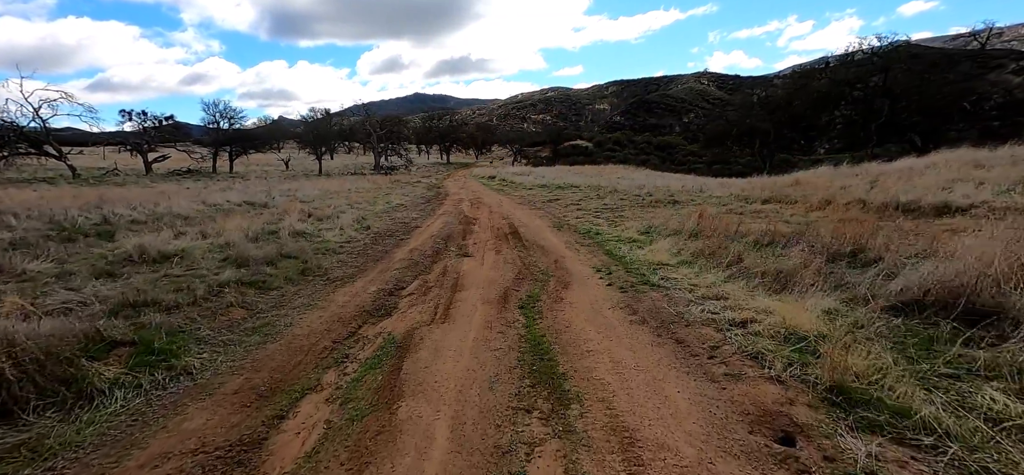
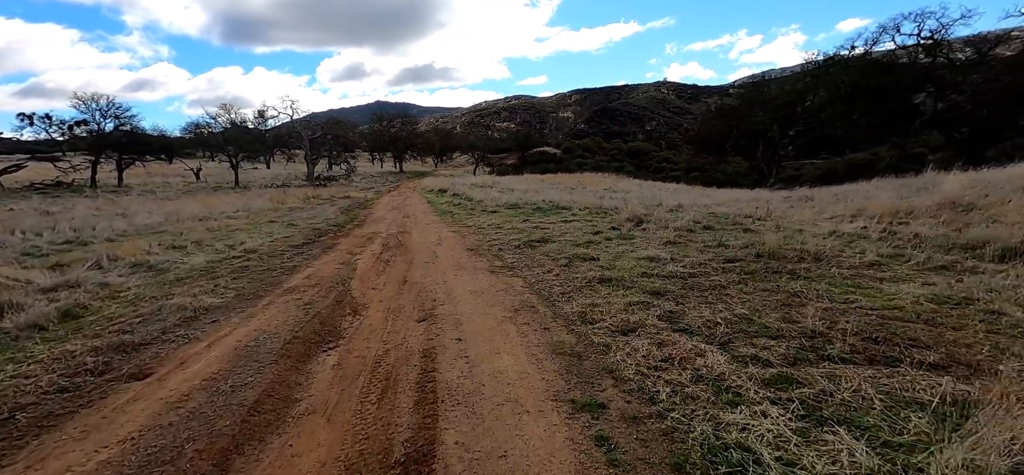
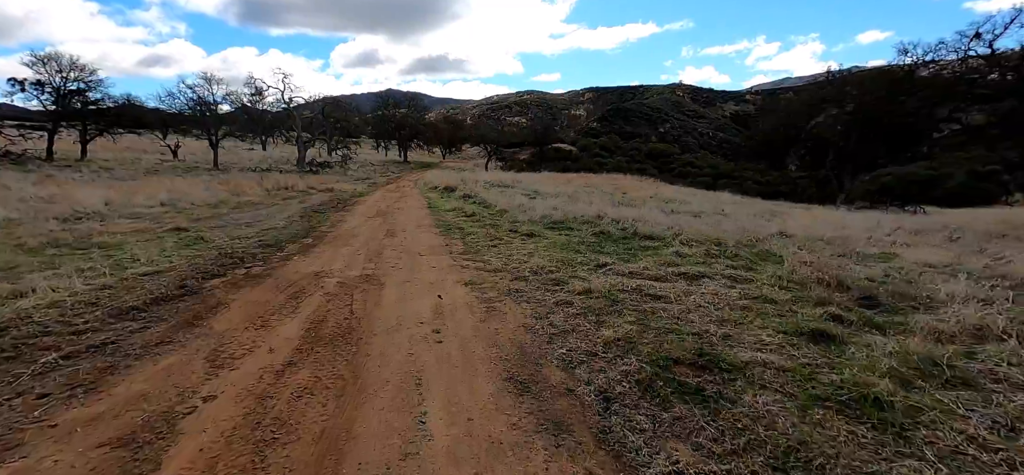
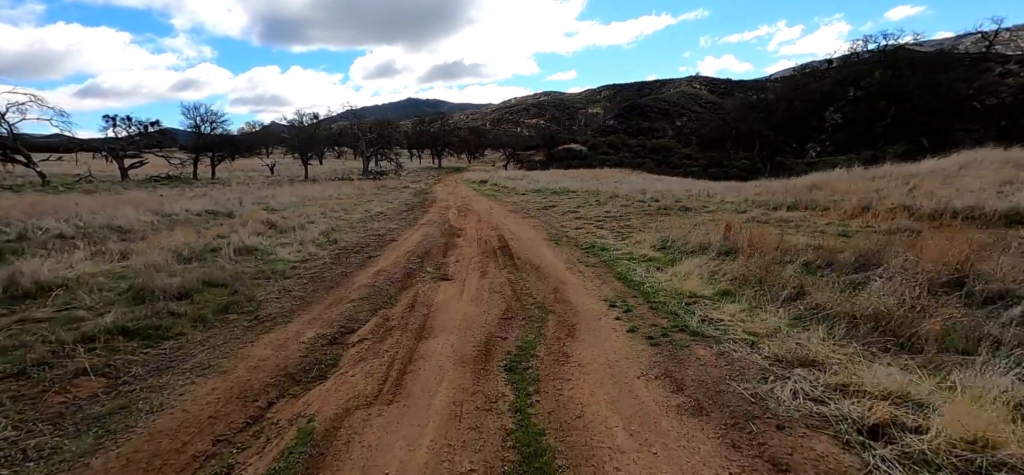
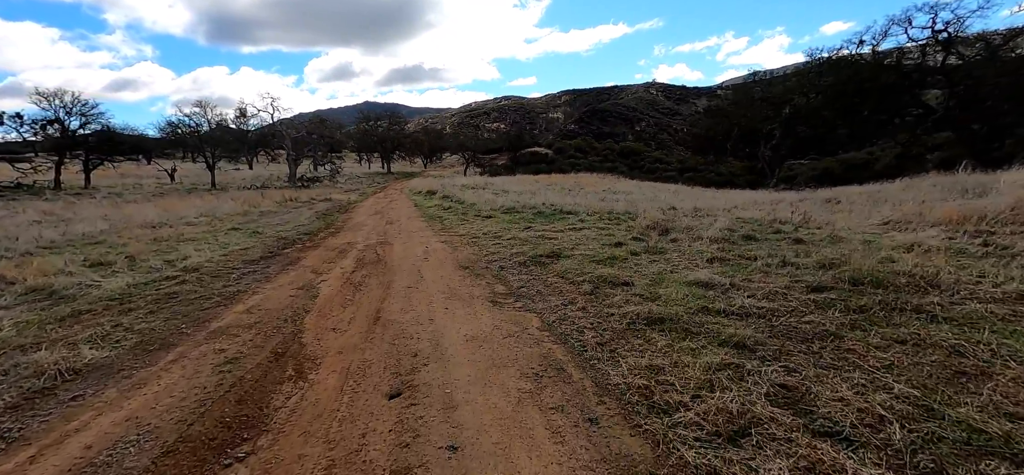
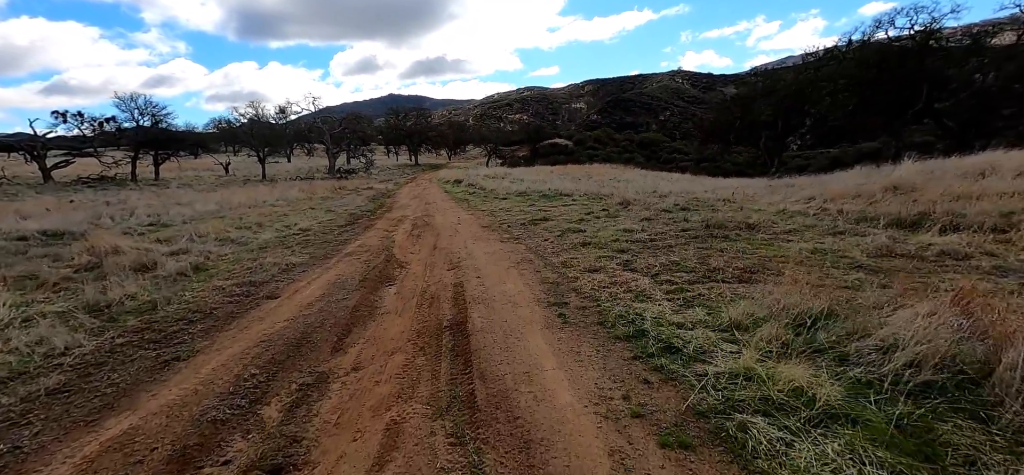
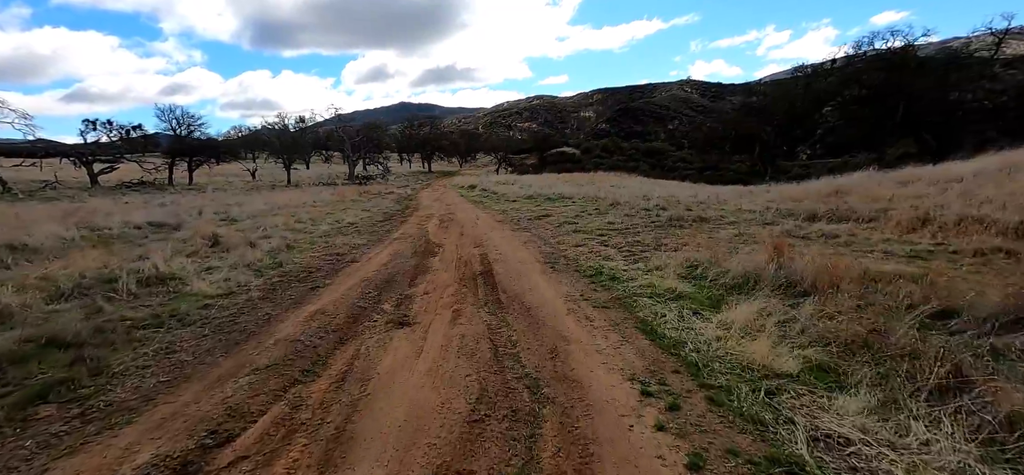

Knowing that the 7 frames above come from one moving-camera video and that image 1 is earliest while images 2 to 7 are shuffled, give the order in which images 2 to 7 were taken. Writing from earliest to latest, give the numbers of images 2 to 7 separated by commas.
4, 7, 6, 2, 5, 3
